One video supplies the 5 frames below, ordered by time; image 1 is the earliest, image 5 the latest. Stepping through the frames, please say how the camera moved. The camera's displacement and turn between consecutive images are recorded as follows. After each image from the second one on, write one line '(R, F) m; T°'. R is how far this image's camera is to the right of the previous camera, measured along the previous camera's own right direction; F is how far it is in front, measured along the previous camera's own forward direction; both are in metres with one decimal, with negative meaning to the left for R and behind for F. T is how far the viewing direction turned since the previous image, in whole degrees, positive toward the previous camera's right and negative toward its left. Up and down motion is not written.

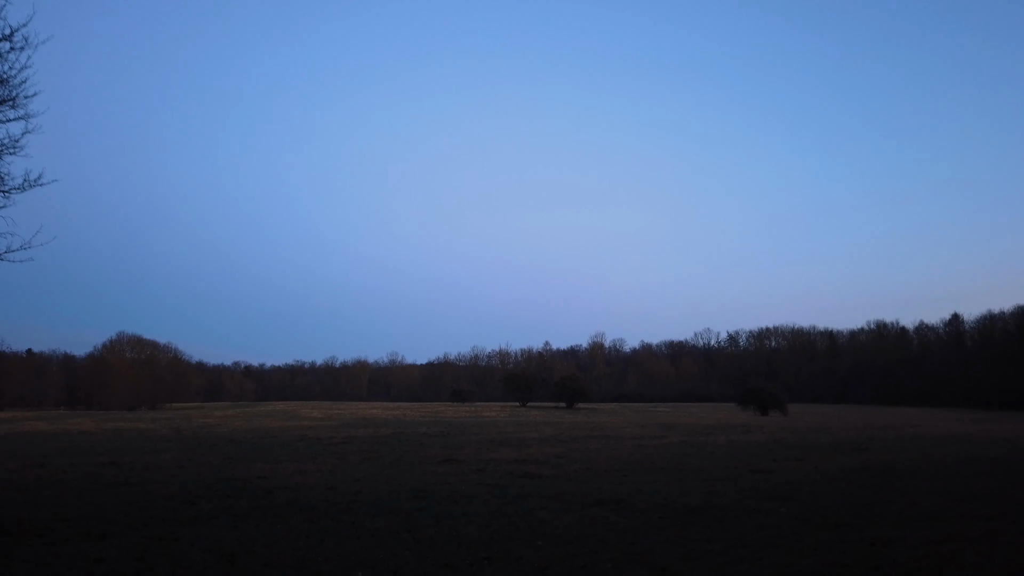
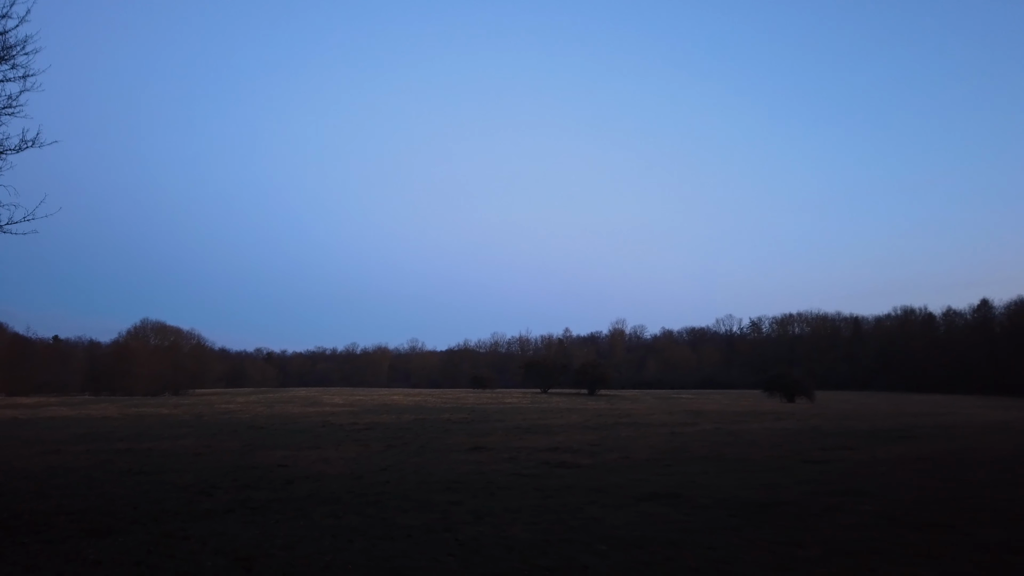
(-0.4, +1.2) m; -2°
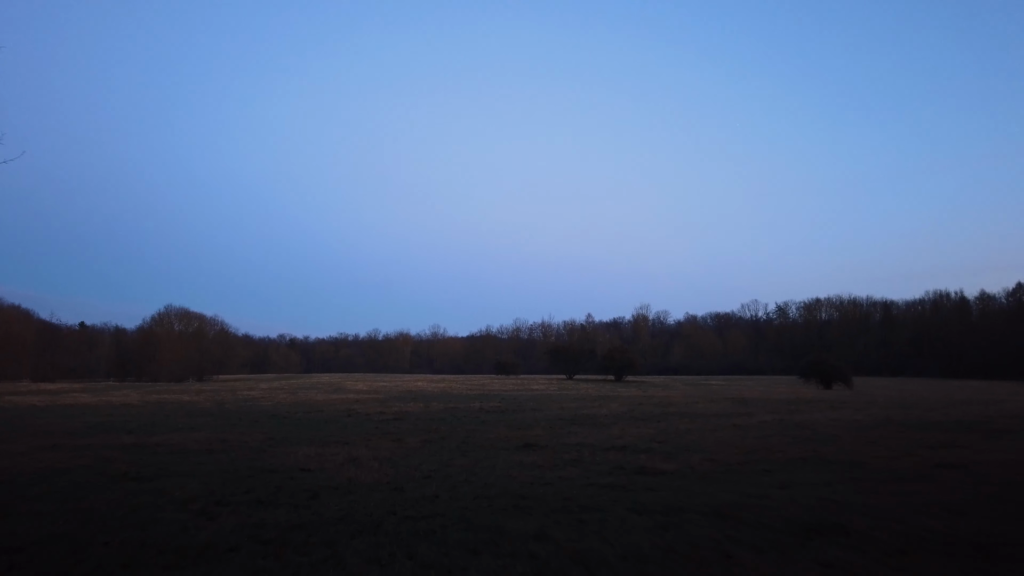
(-1.0, +3.0) m; -2°
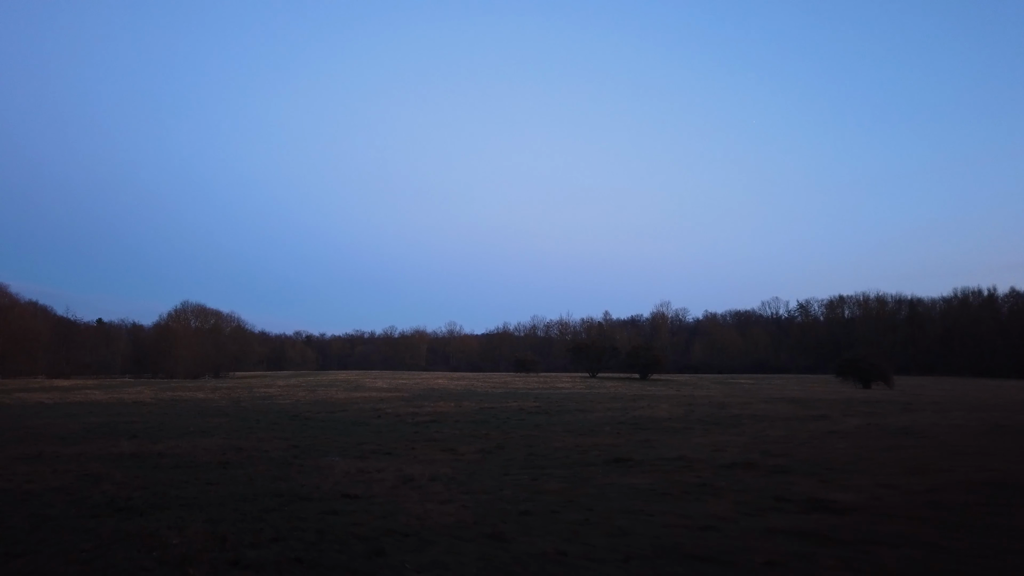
(-1.6, +3.8) m; -1°
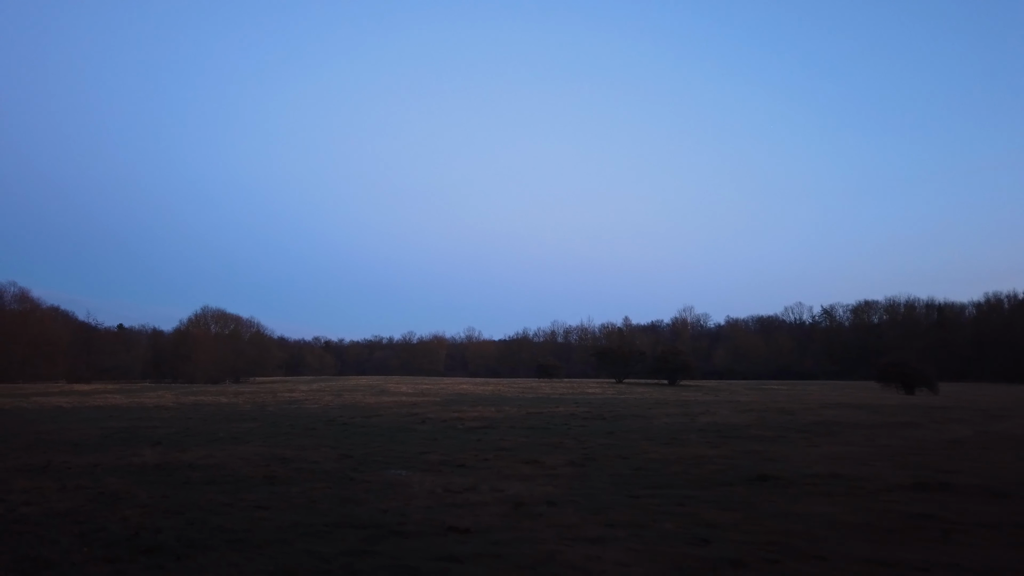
(-1.8, +2.9) m; -1°
